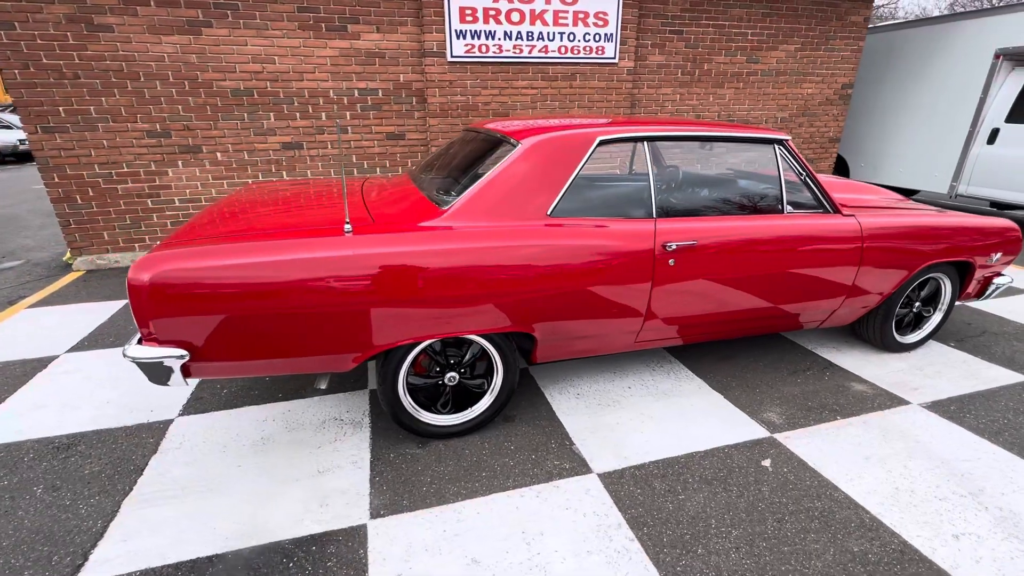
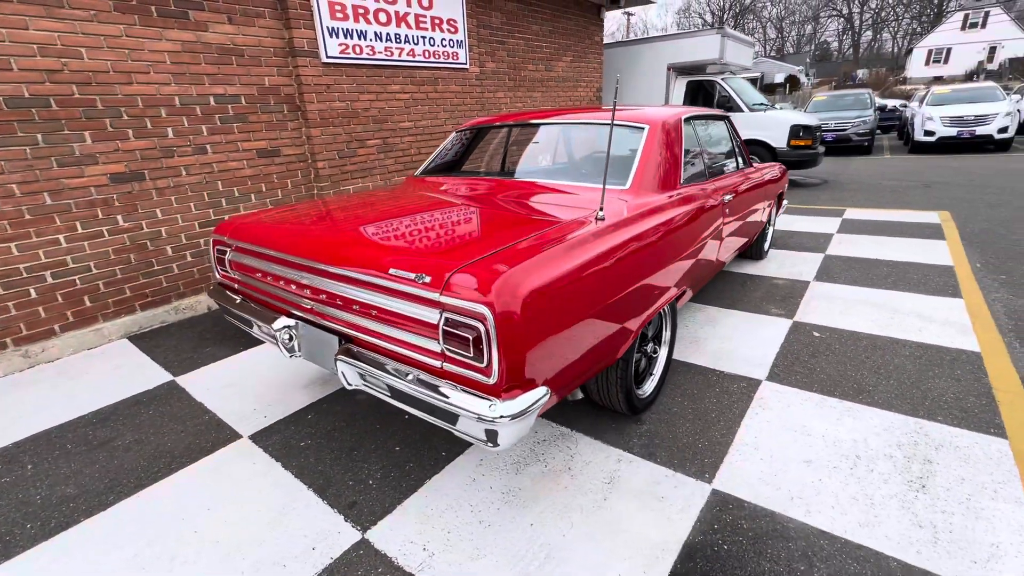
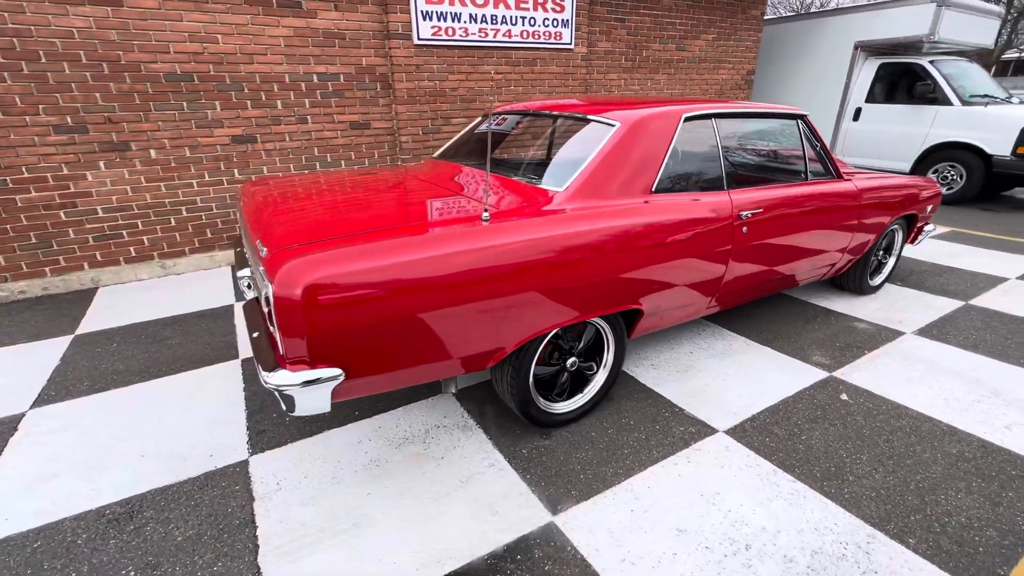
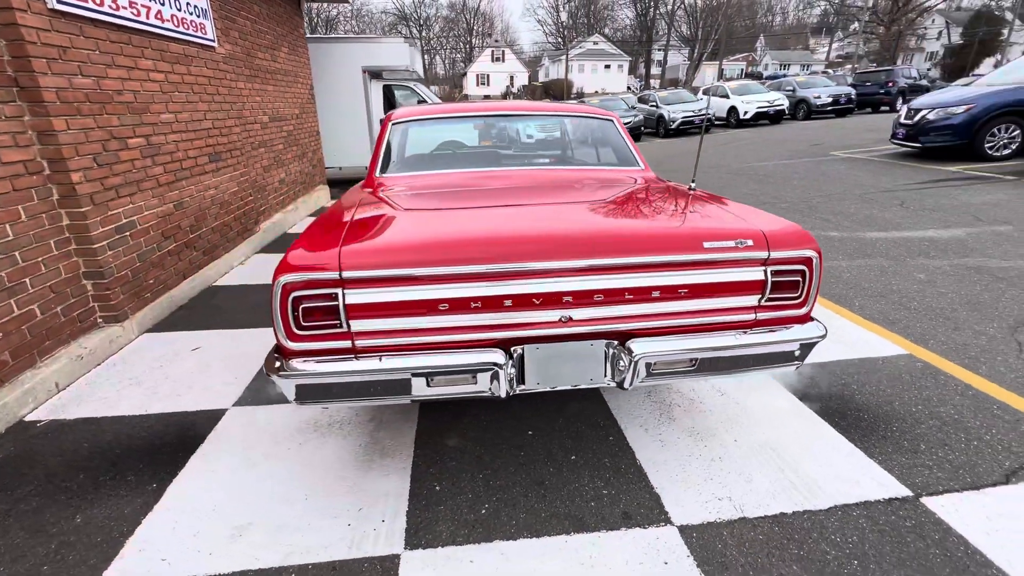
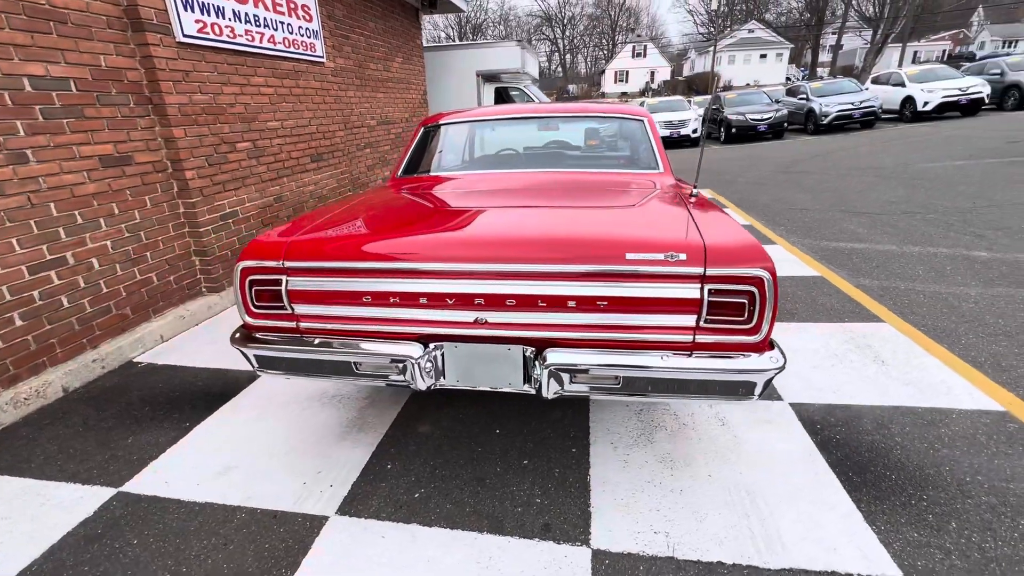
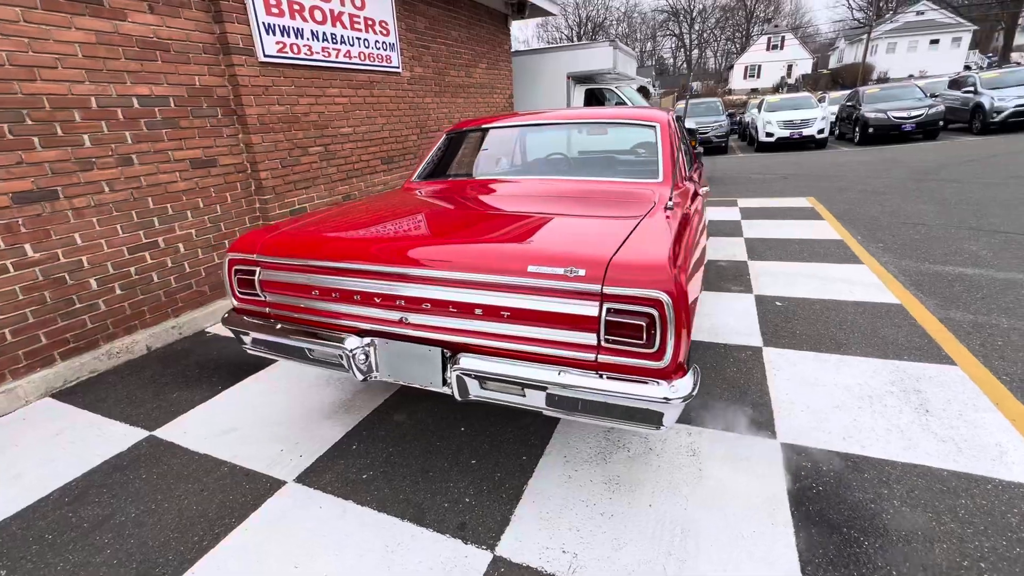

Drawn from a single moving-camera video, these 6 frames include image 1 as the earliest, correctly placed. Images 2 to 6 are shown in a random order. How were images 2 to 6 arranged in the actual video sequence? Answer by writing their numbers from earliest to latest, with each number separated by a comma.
3, 2, 6, 5, 4
